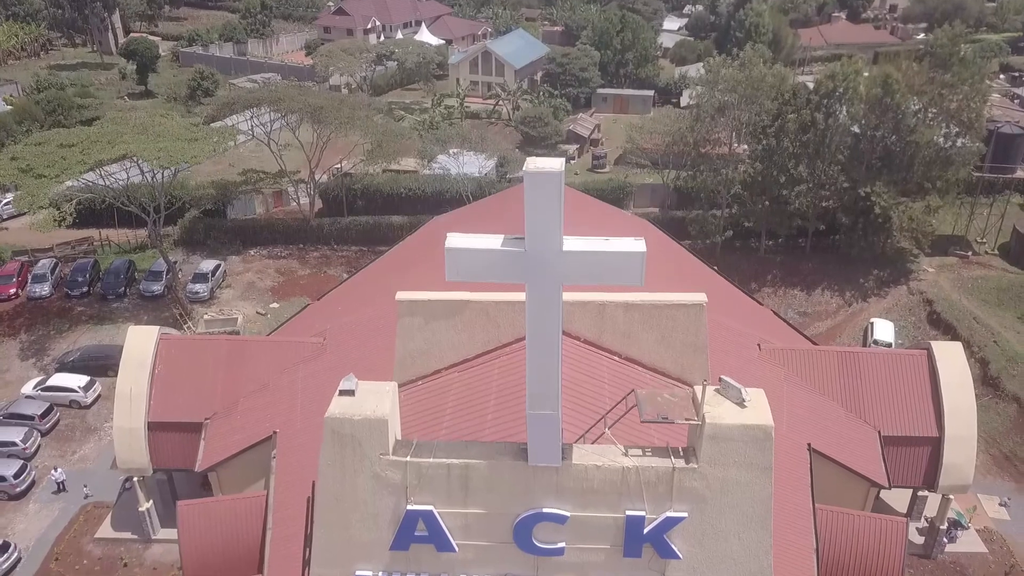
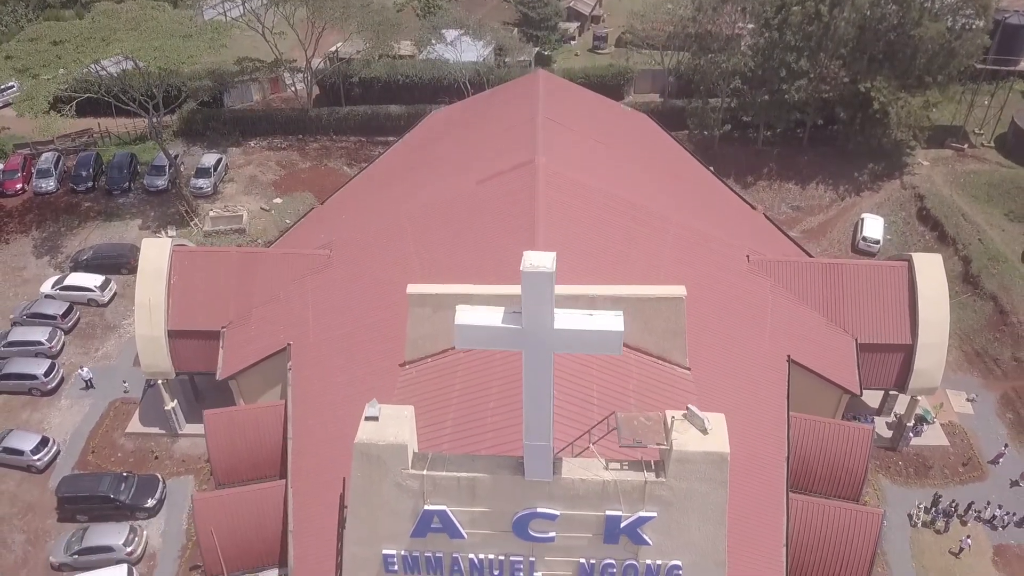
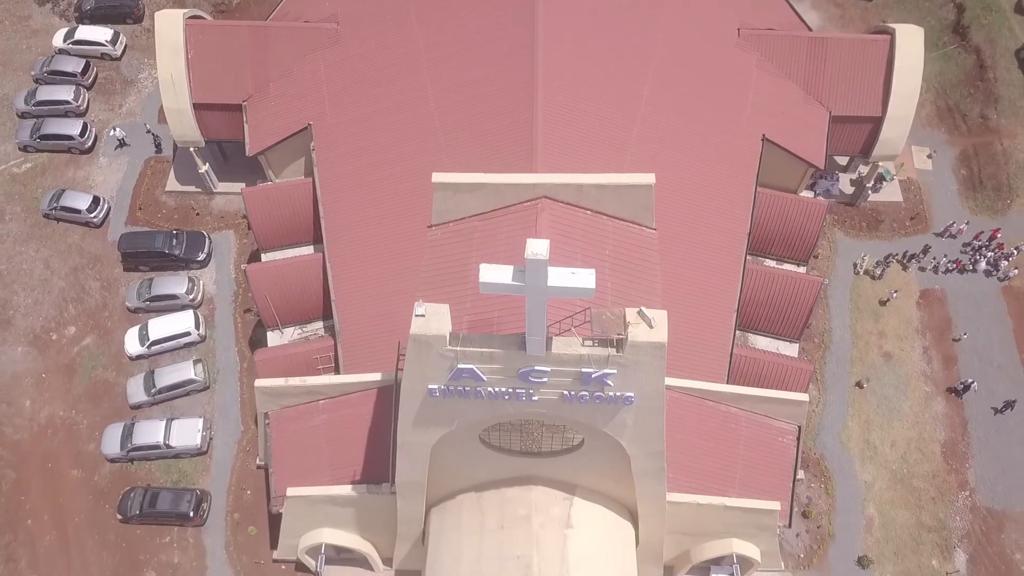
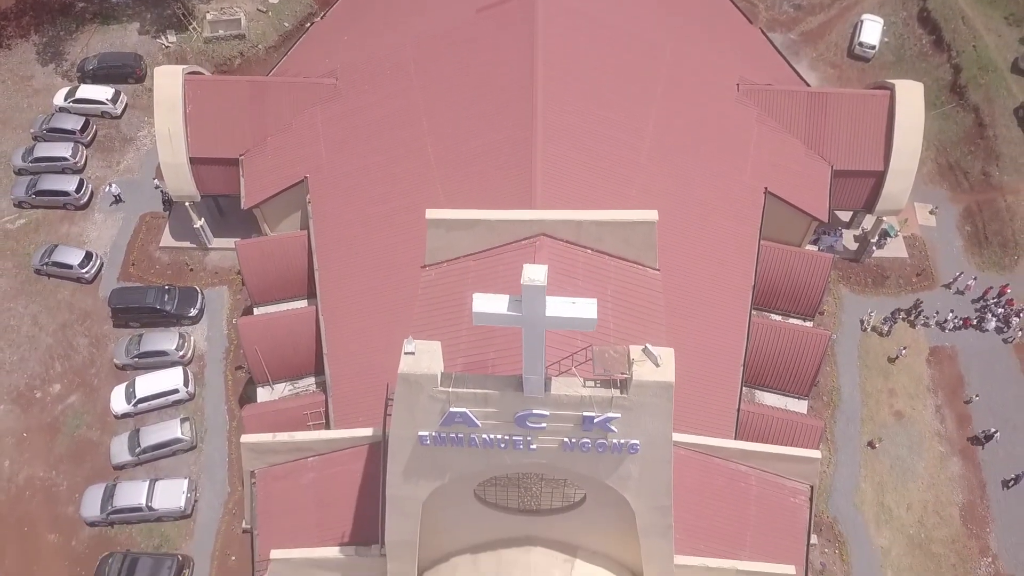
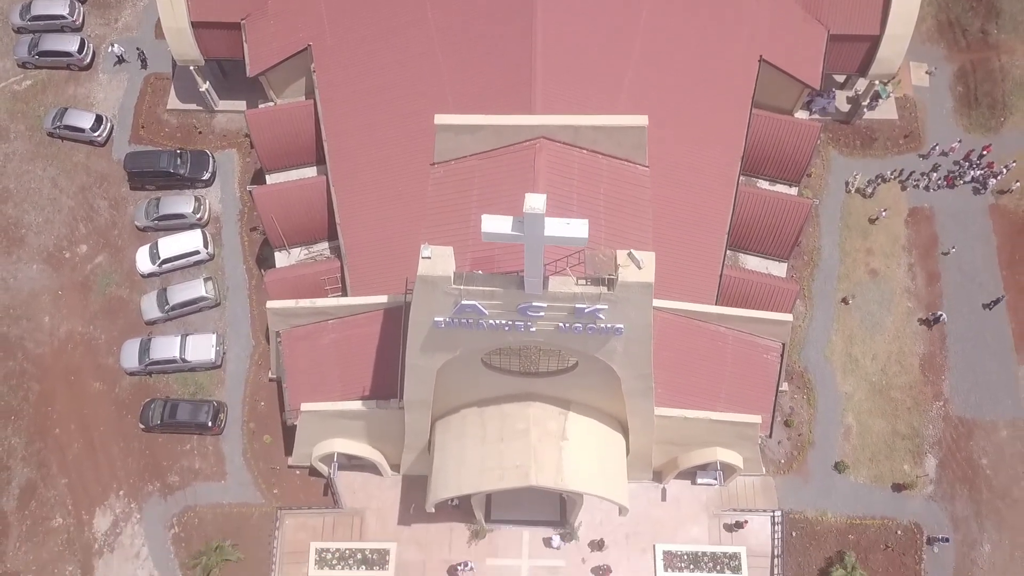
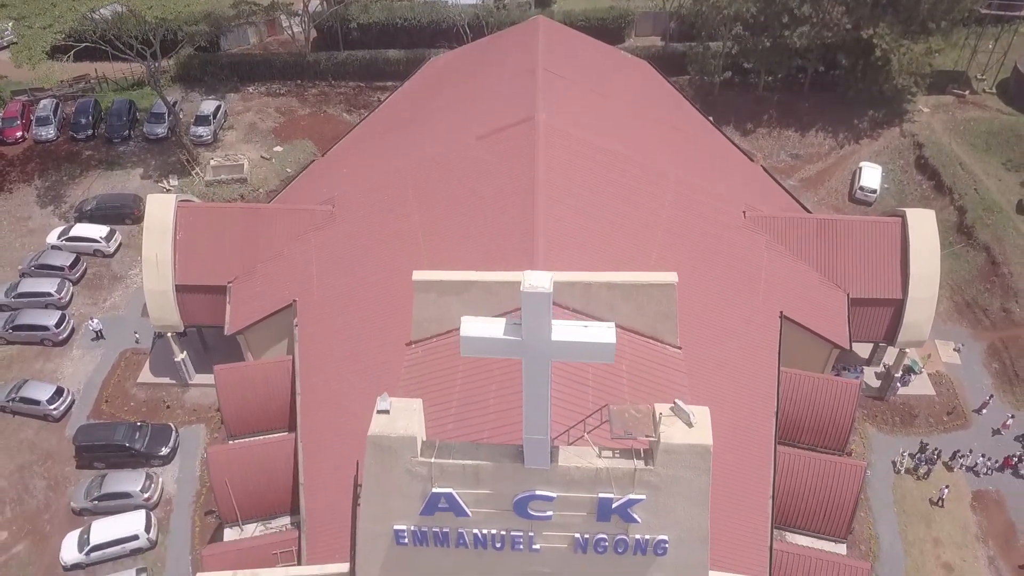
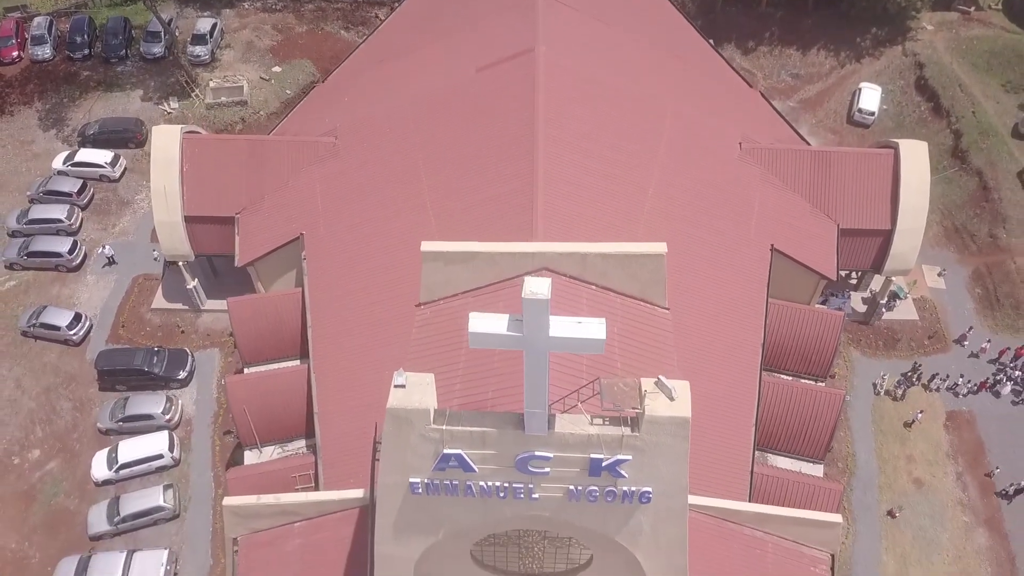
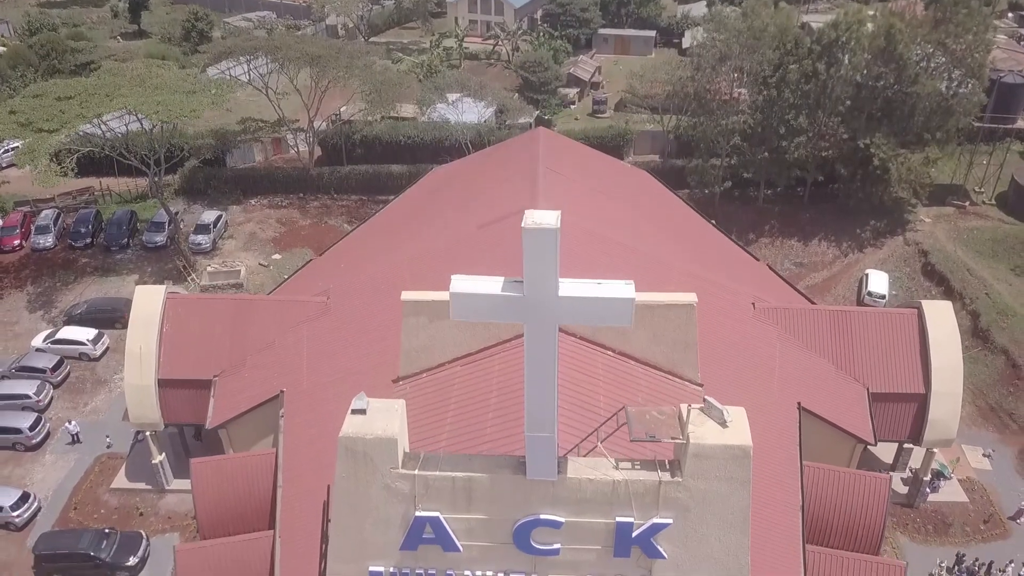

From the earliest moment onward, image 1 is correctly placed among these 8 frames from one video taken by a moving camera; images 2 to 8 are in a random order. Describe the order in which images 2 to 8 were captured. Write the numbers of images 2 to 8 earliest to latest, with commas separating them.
8, 2, 6, 7, 4, 3, 5
